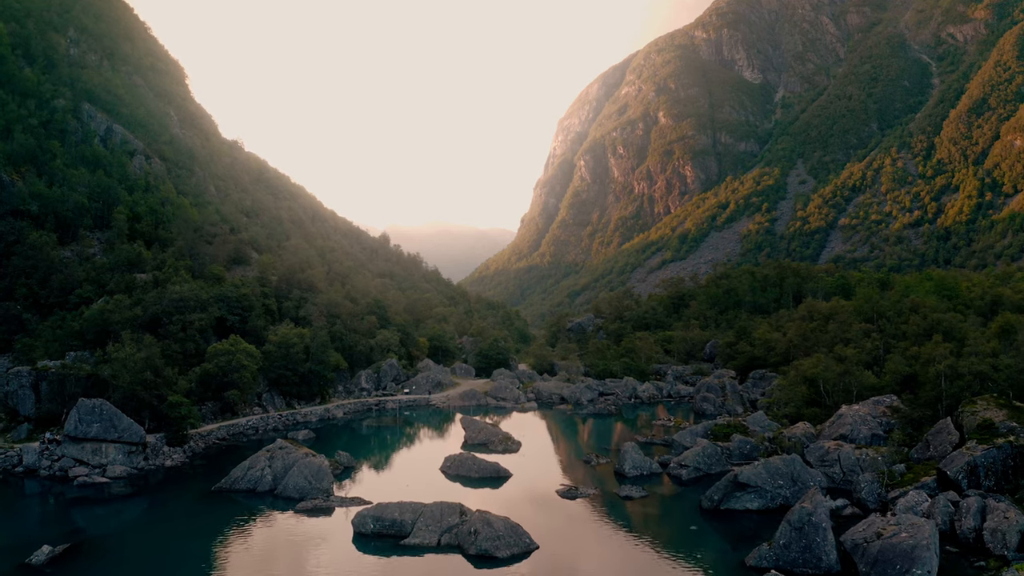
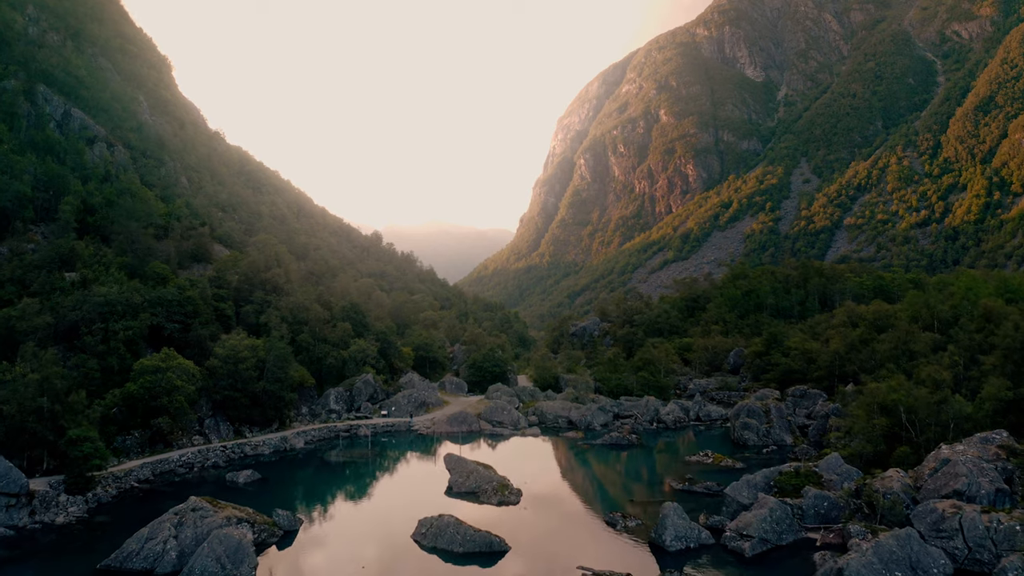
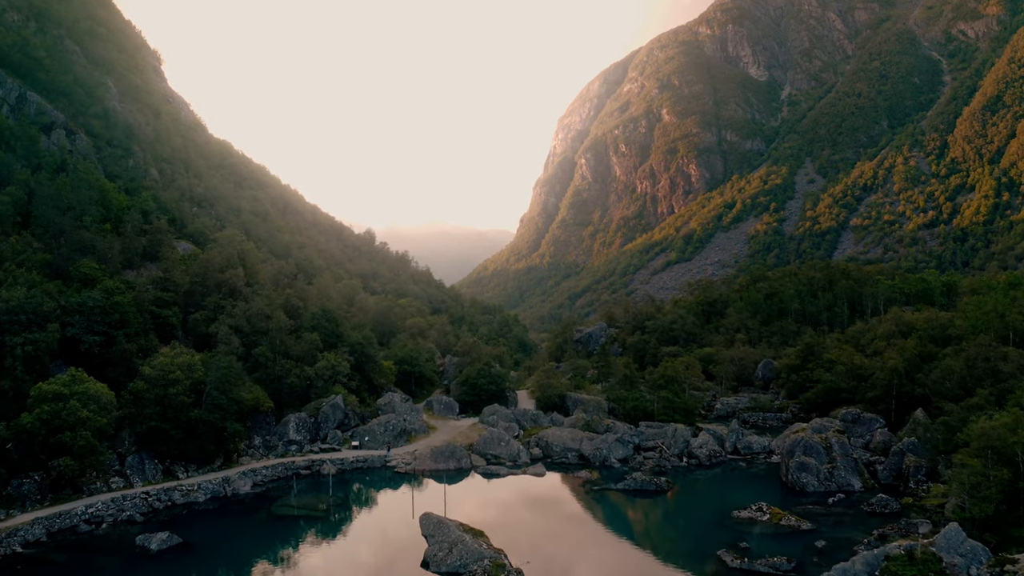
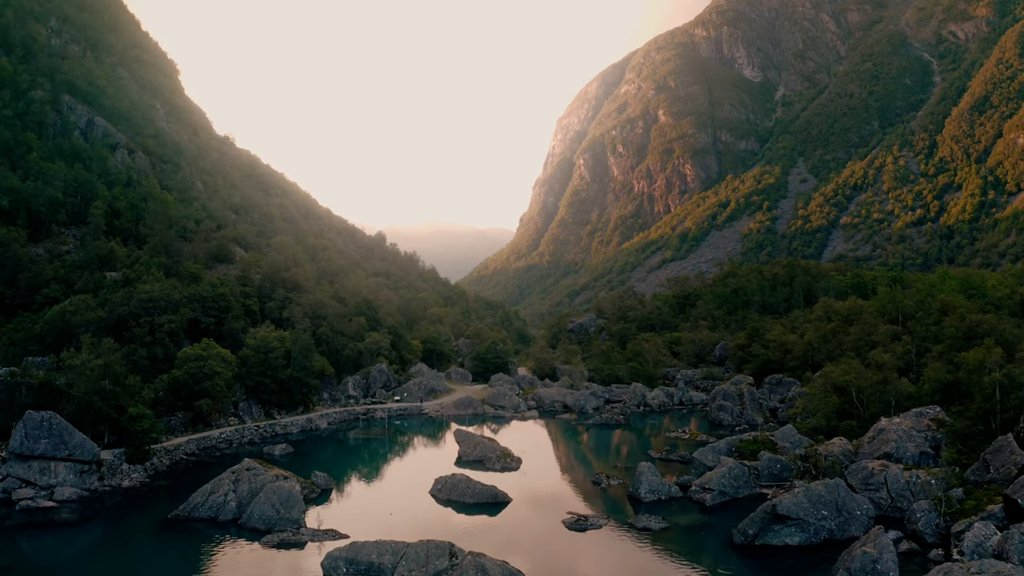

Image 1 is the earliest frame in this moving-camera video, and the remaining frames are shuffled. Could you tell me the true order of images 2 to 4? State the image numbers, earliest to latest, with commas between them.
4, 2, 3
